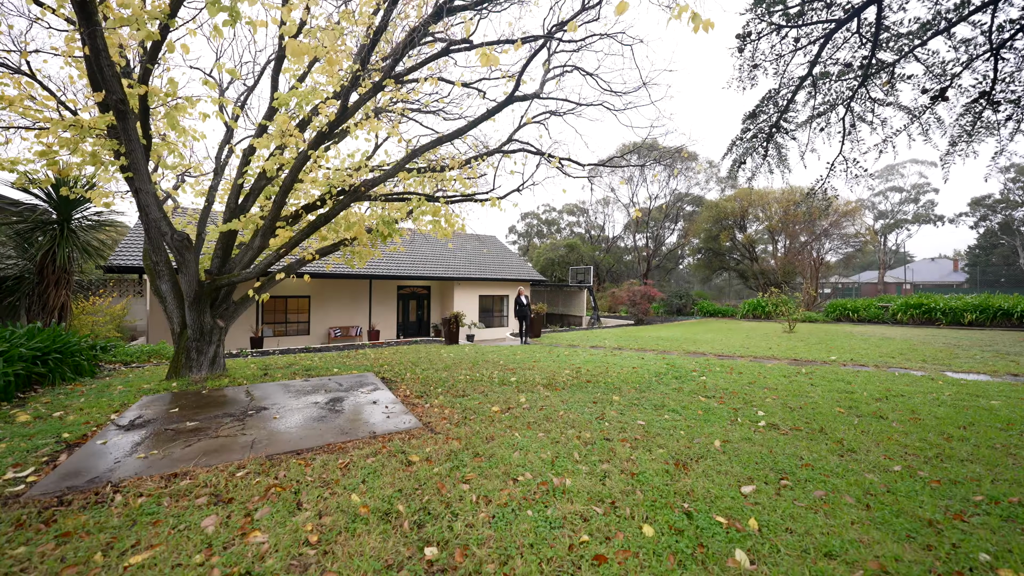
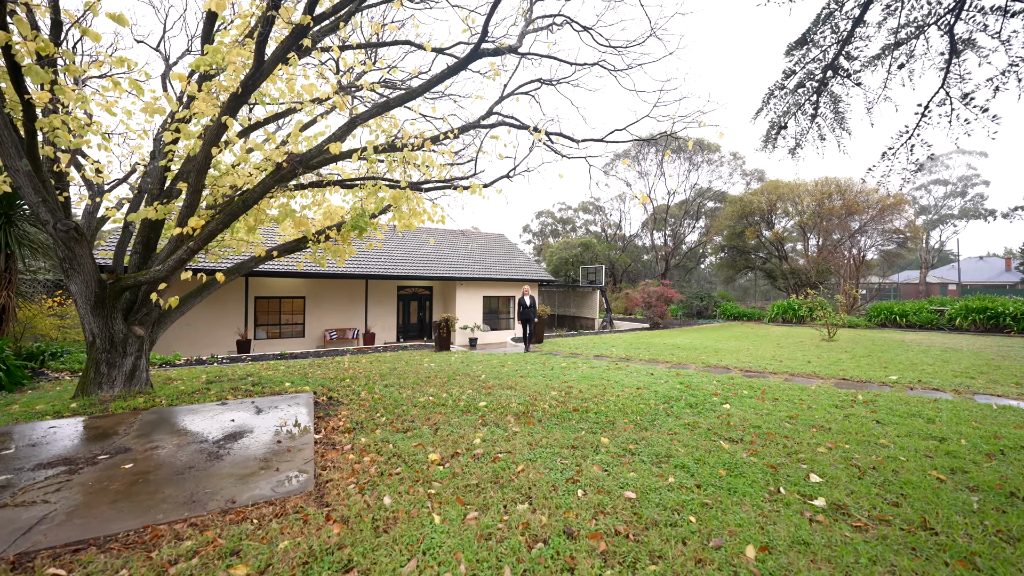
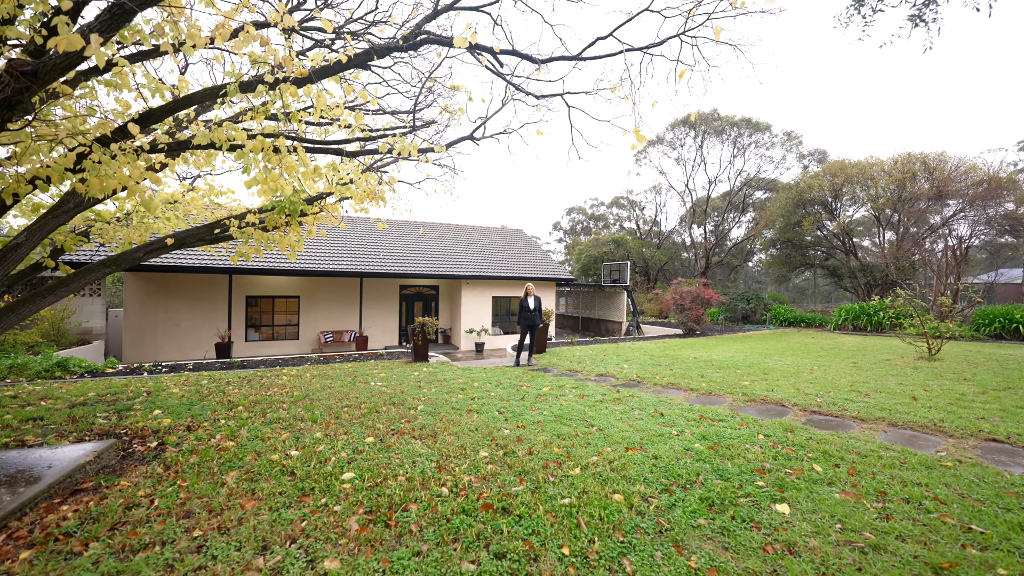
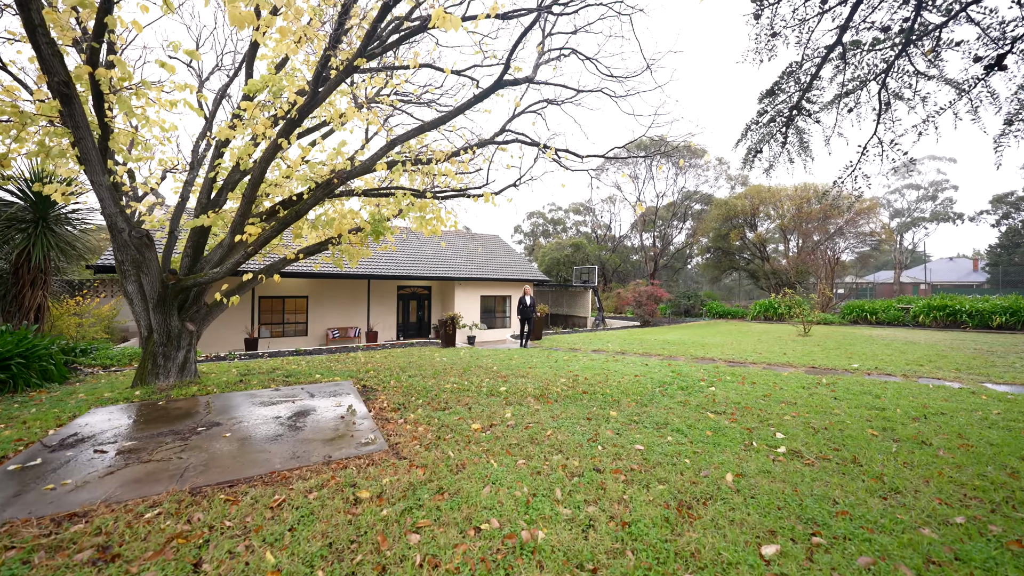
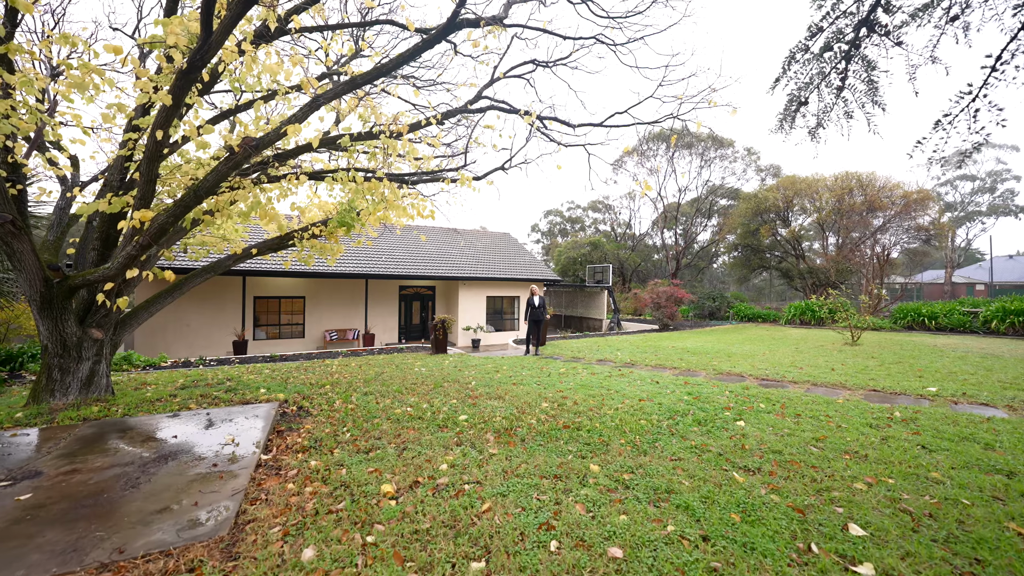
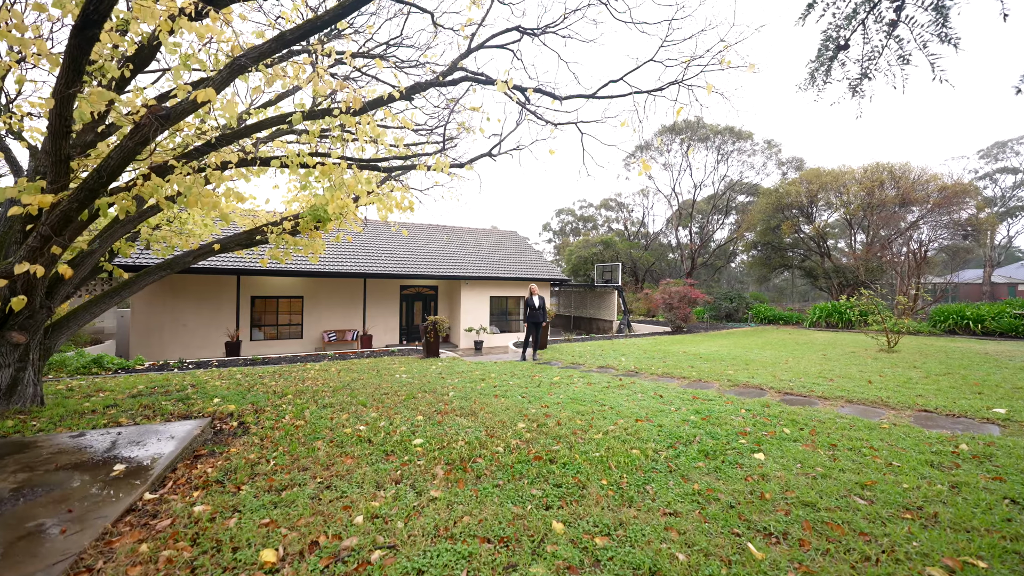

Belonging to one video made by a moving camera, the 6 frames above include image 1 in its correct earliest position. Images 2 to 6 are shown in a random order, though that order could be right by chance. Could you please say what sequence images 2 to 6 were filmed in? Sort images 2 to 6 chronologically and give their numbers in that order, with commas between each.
4, 2, 5, 6, 3
